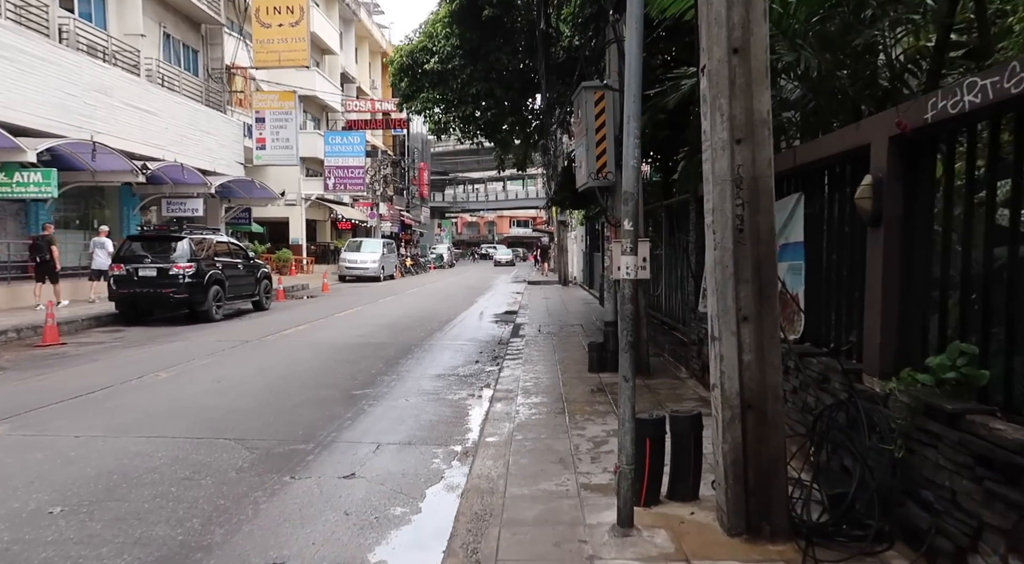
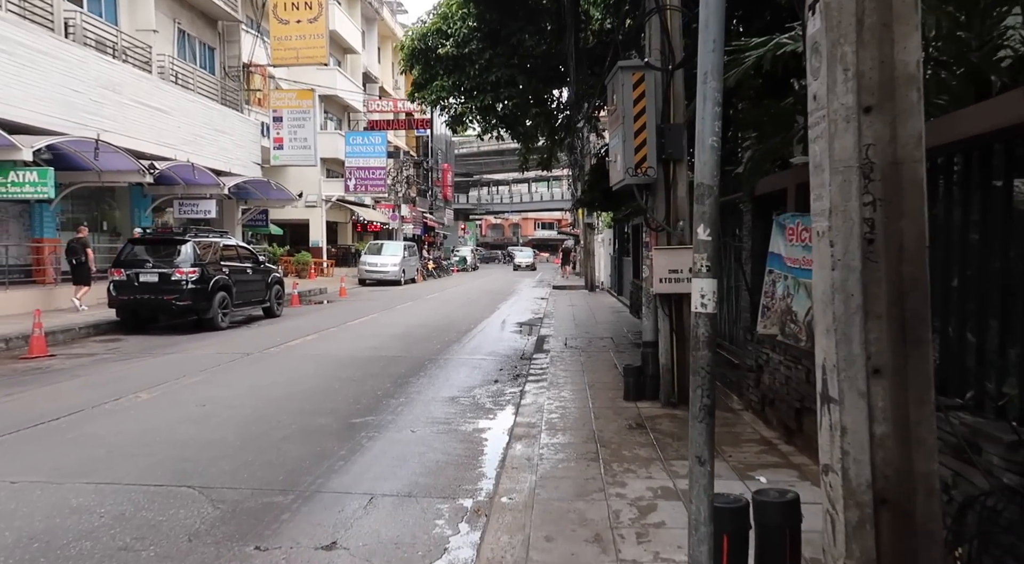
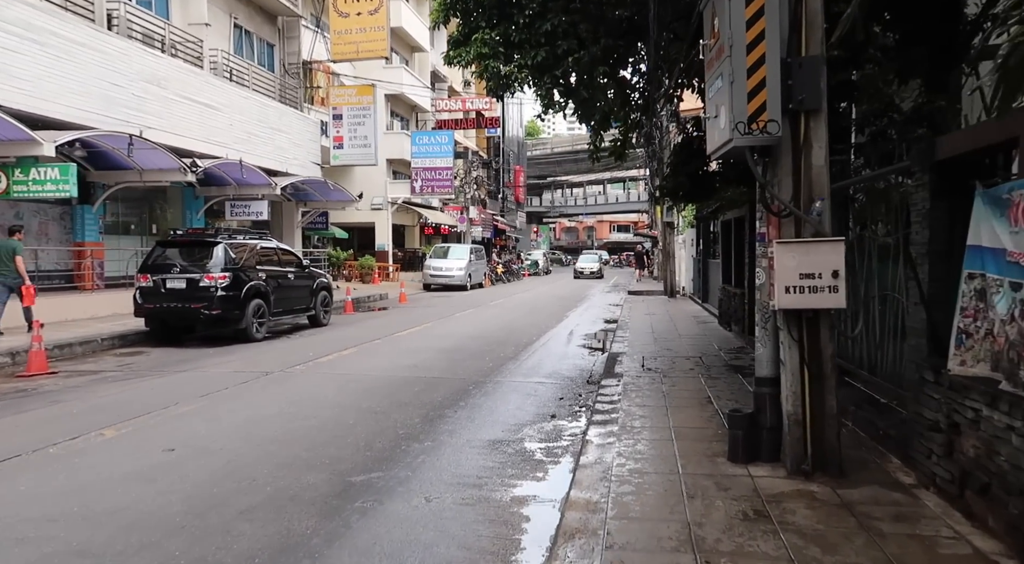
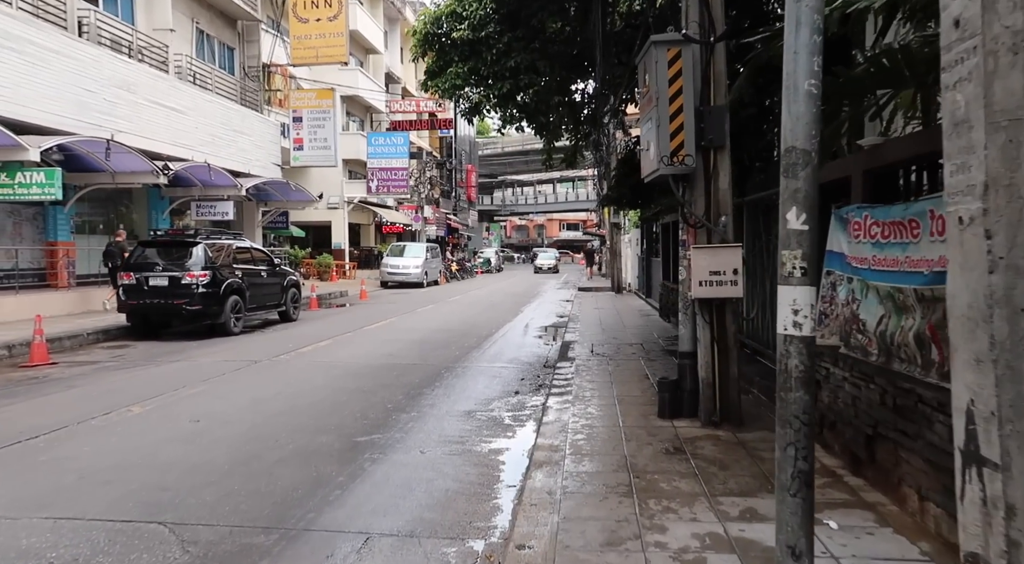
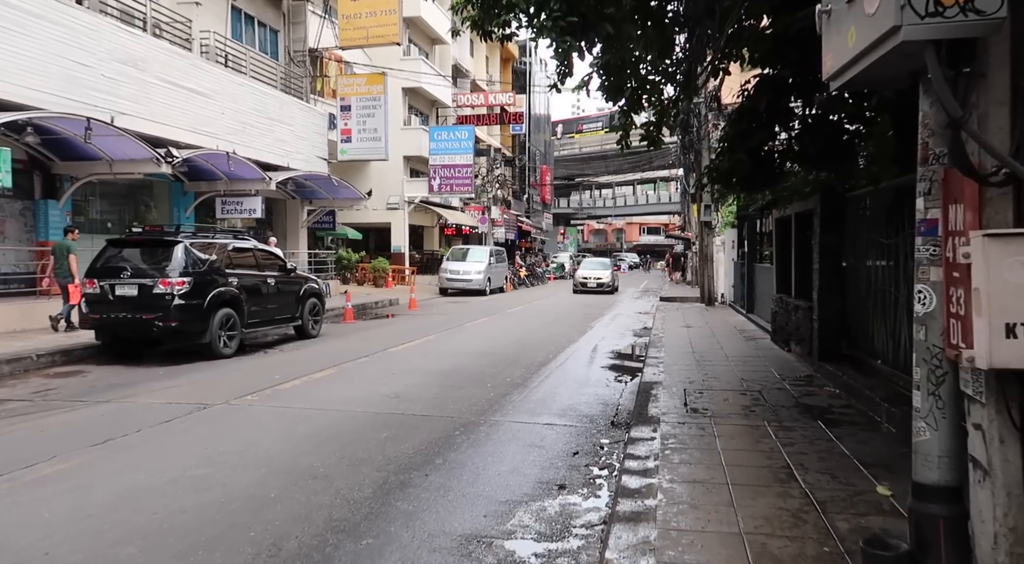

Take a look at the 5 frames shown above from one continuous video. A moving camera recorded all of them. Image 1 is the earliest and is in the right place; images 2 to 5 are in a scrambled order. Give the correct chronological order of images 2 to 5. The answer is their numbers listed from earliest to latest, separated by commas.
2, 4, 3, 5
